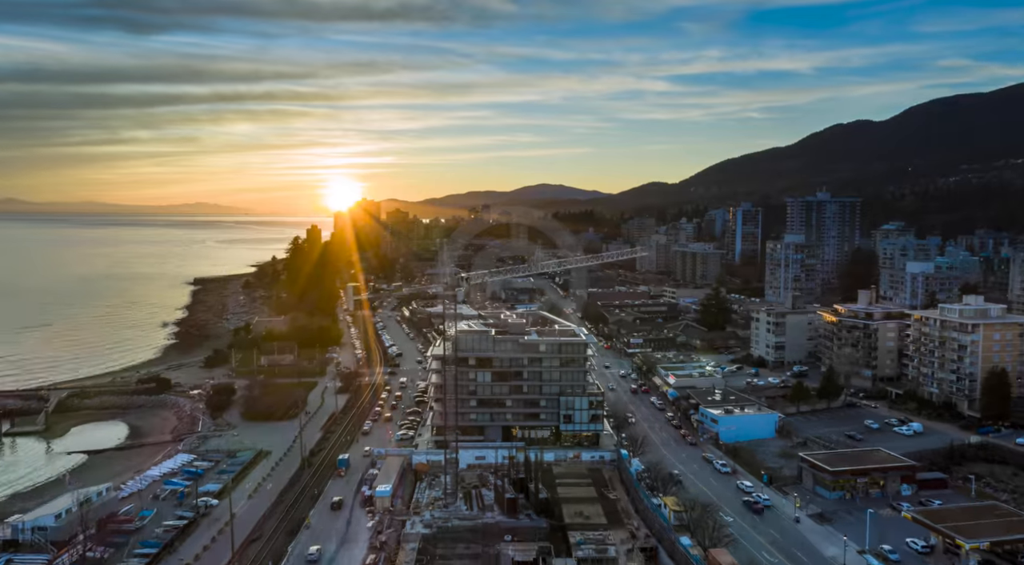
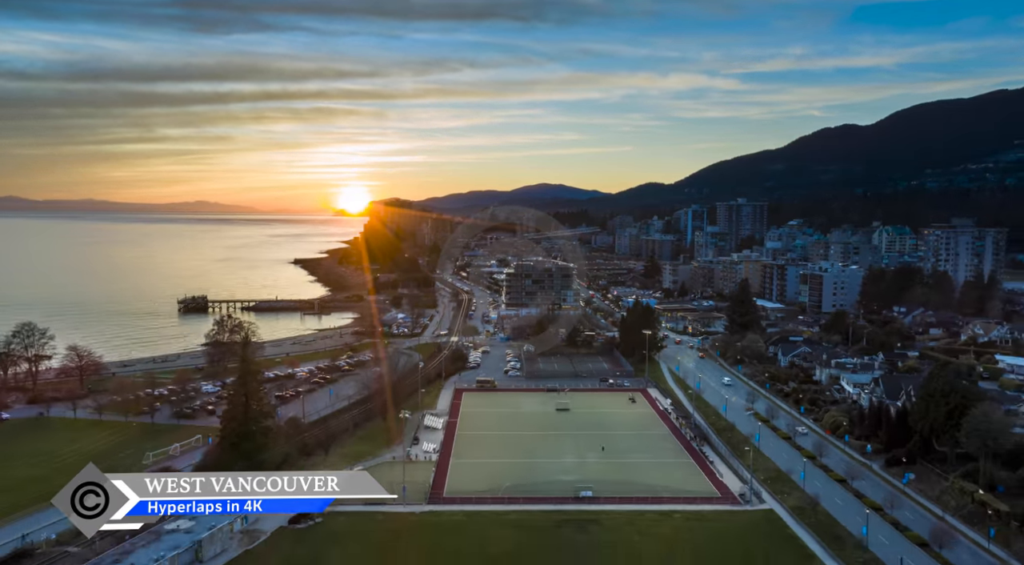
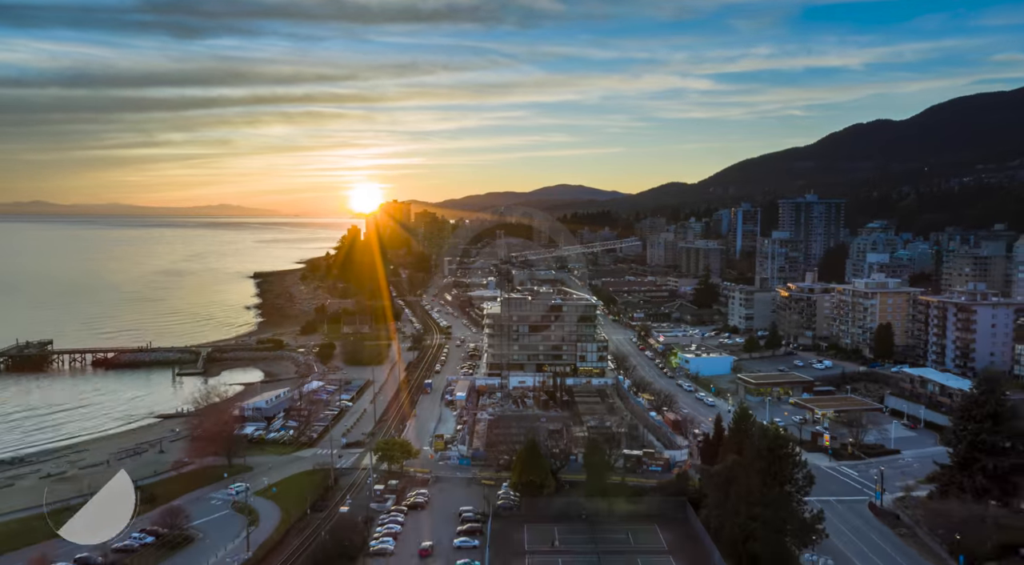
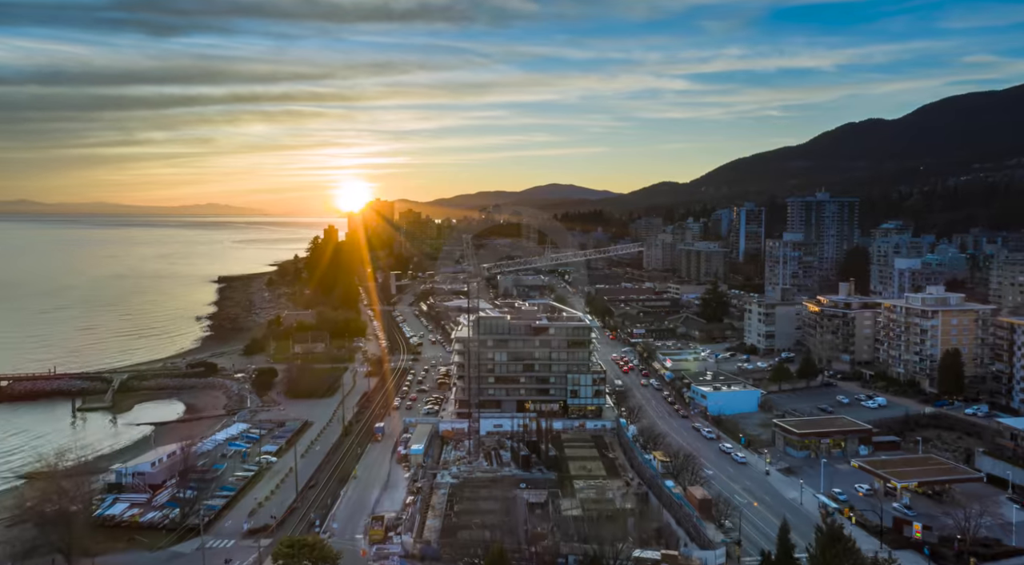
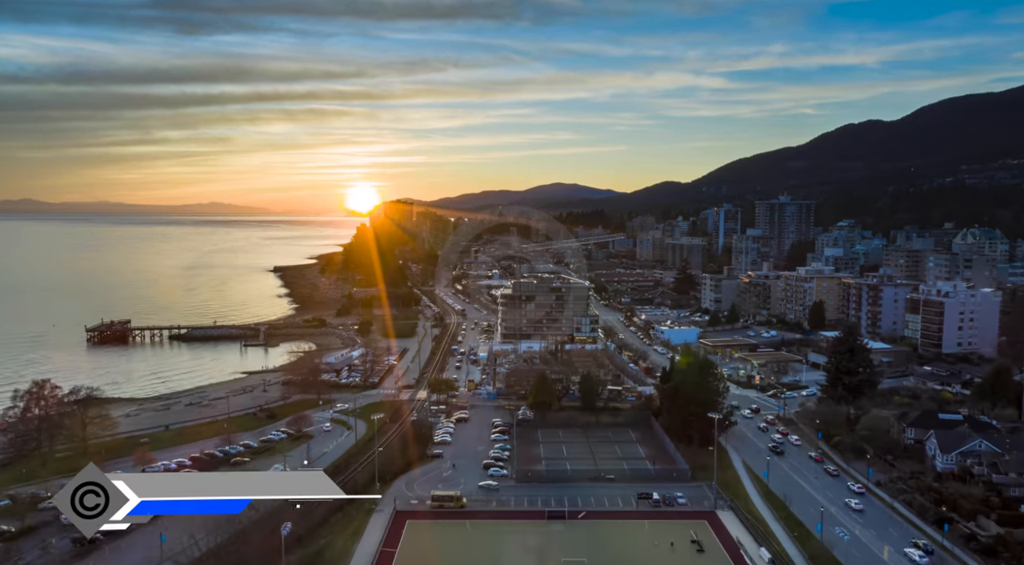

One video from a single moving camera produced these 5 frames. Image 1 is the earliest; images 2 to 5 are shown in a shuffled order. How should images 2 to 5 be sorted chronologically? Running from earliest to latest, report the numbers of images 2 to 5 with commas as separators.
4, 3, 5, 2
